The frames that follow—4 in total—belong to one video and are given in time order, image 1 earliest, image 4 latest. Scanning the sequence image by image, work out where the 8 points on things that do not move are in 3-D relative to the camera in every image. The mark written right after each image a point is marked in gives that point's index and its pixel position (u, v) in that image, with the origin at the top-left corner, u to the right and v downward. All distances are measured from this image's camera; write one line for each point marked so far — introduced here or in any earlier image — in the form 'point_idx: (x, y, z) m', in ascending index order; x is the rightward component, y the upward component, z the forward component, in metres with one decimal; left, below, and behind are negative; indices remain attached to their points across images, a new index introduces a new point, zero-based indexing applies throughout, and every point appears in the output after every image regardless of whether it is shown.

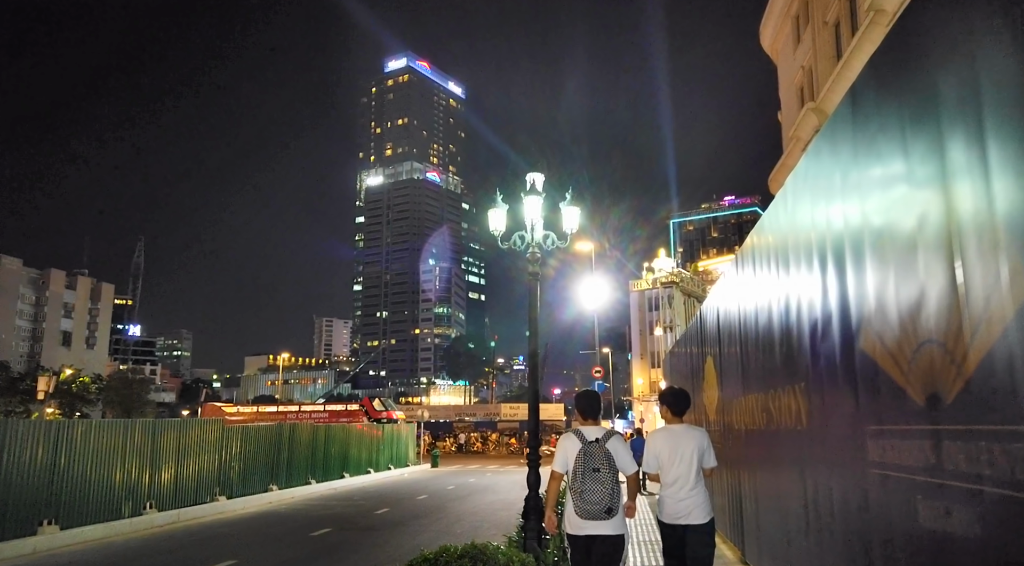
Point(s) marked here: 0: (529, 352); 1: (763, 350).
0: (+0.3, -1.0, +10.6) m
1: (+2.4, -0.6, +6.6) m
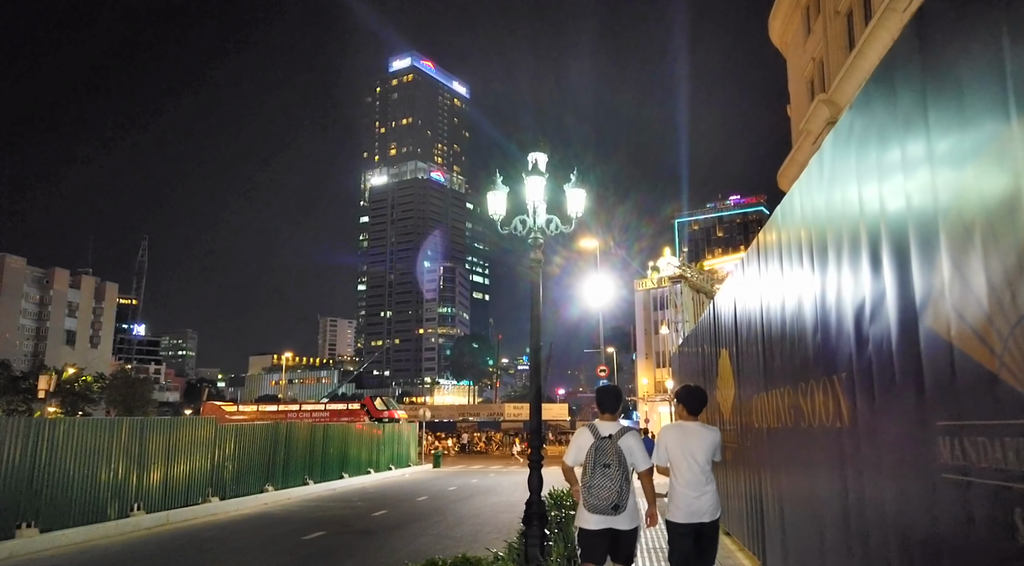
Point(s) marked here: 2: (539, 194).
0: (+0.3, -0.9, +10.0) m
1: (+2.4, -0.5, +5.9) m
2: (+0.4, +1.3, +9.5) m
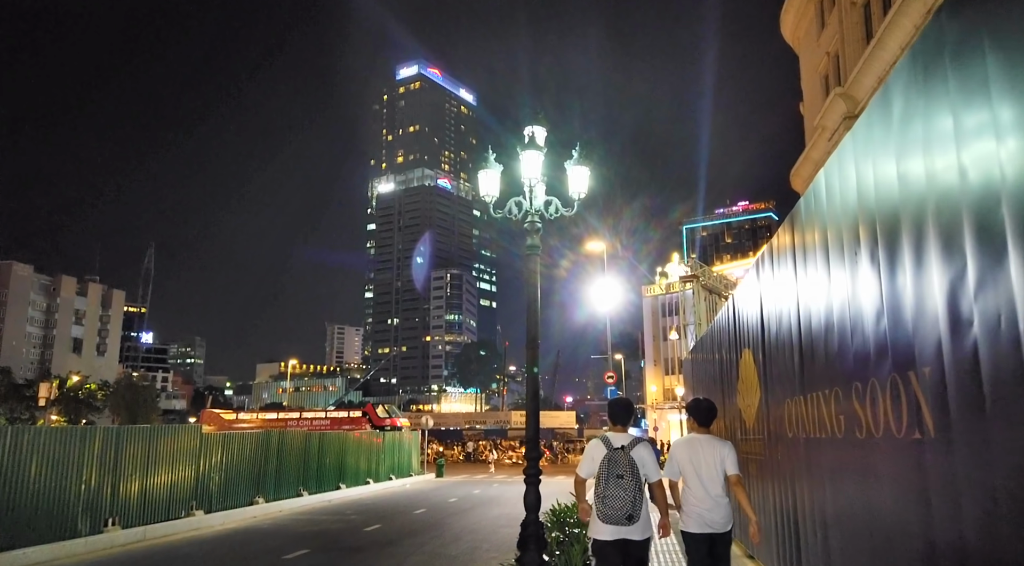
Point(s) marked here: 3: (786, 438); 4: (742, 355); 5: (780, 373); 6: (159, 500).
0: (+0.2, -0.8, +9.0) m
1: (+2.3, -0.3, +4.9) m
2: (+0.3, +1.4, +8.5) m
3: (+2.7, -1.5, +6.7) m
4: (+3.1, -1.0, +9.3) m
5: (+2.7, -0.9, +6.9) m
6: (-7.9, -4.9, +15.3) m
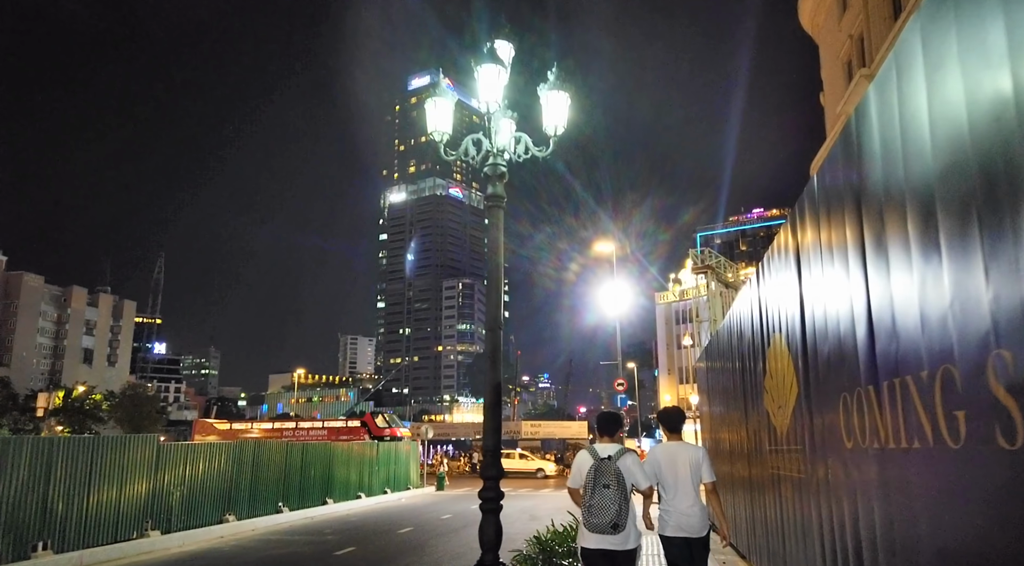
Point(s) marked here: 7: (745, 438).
0: (-0.1, -0.5, +7.1) m
1: (+1.9, 0.0, +3.1) m
2: (0.0, +1.7, +6.7) m
3: (+2.3, -1.2, +4.8) m
4: (+2.8, -0.7, +7.4) m
5: (+2.3, -0.6, +5.1) m
6: (-8.1, -4.7, +13.6) m
7: (+3.3, -2.2, +9.6) m
